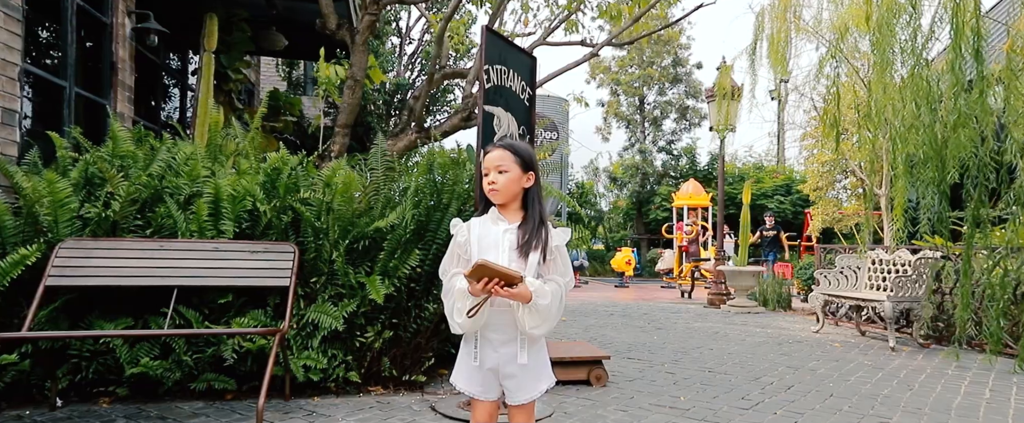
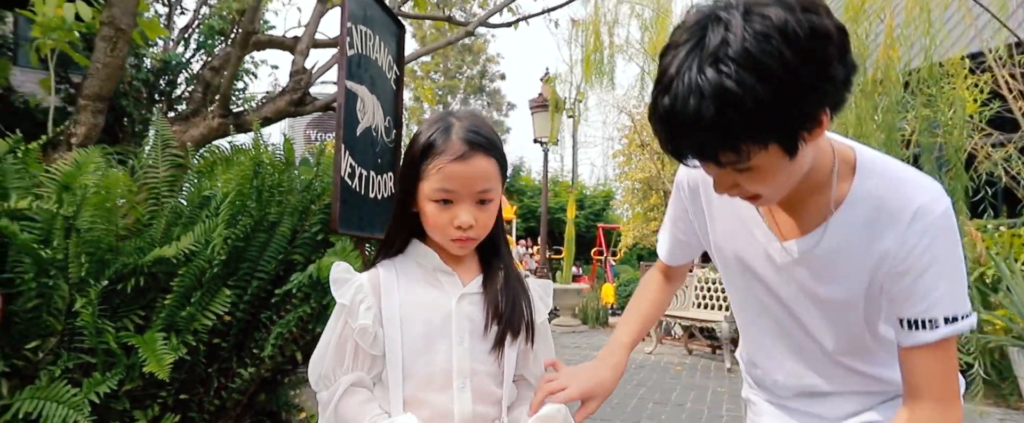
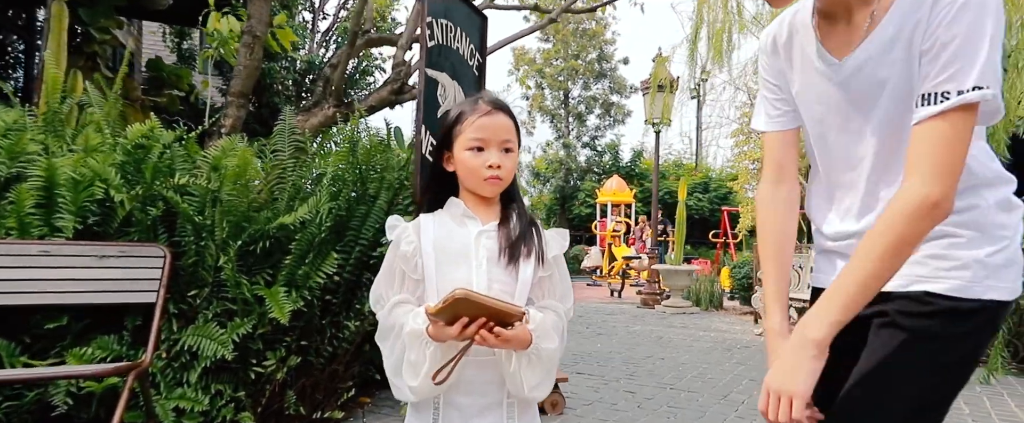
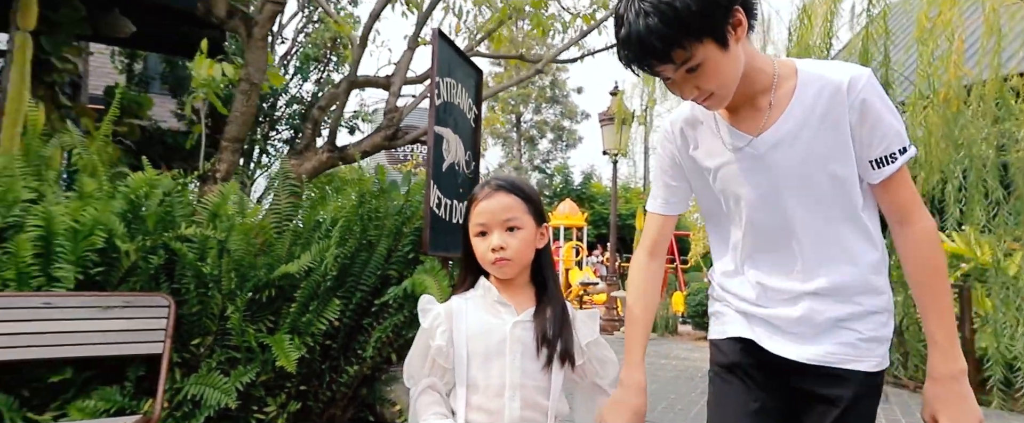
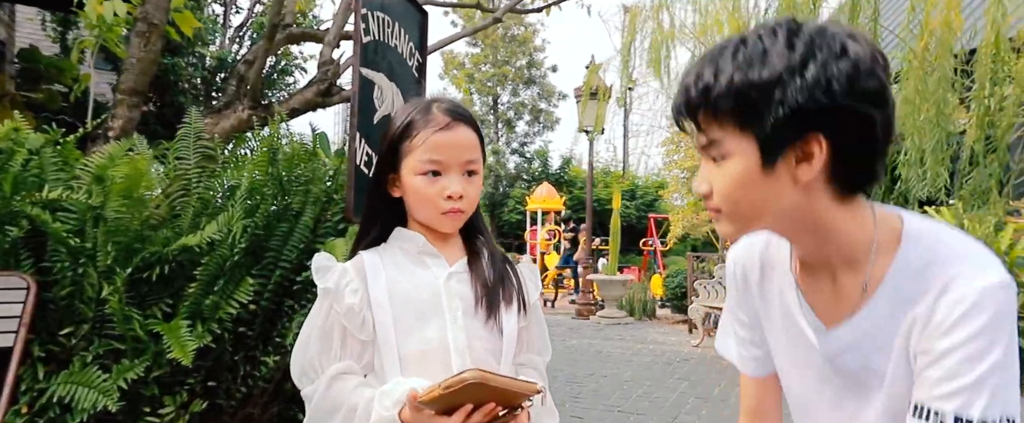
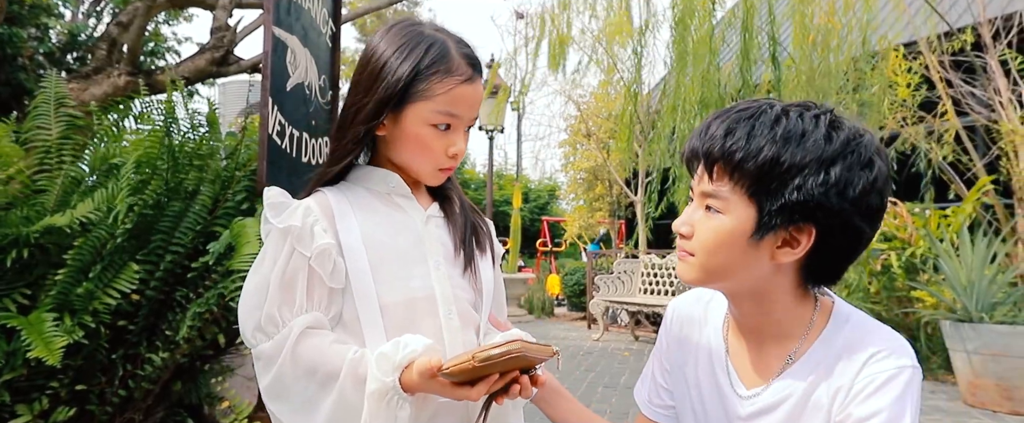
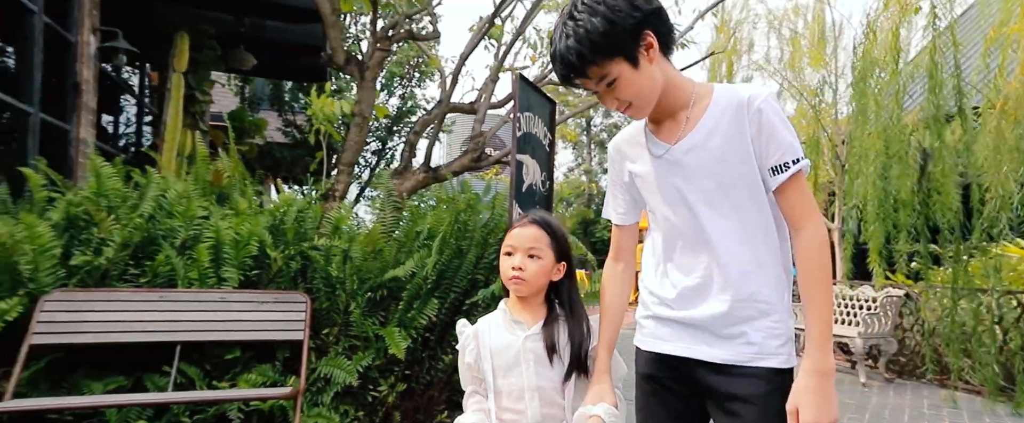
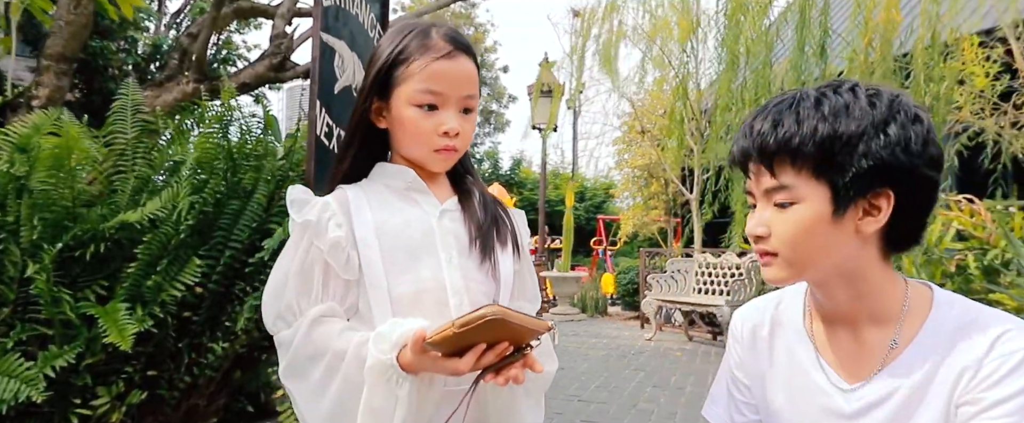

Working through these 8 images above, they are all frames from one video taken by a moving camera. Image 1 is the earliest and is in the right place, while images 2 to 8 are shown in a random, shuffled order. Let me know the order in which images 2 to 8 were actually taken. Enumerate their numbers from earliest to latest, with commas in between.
3, 5, 8, 6, 2, 4, 7
